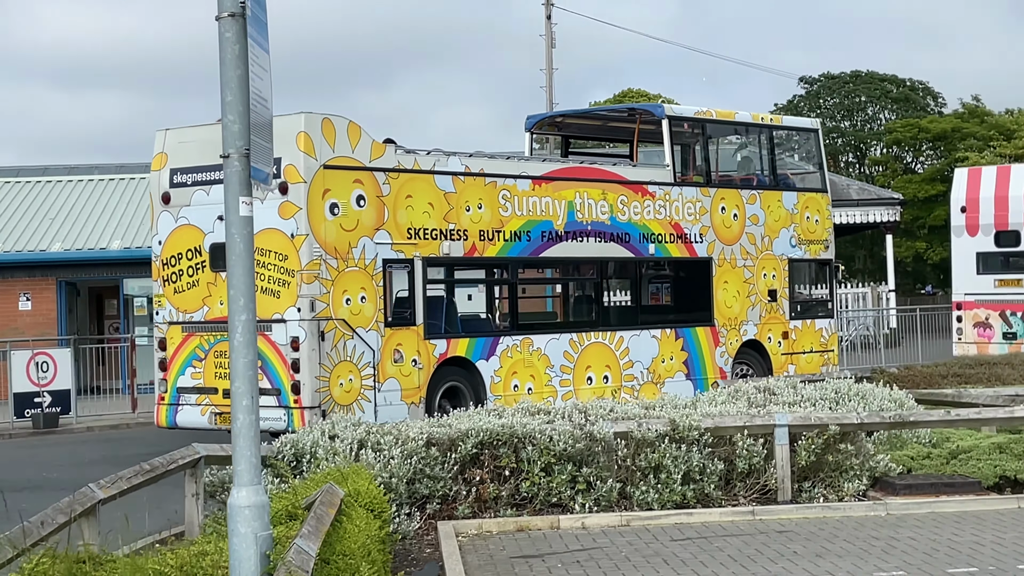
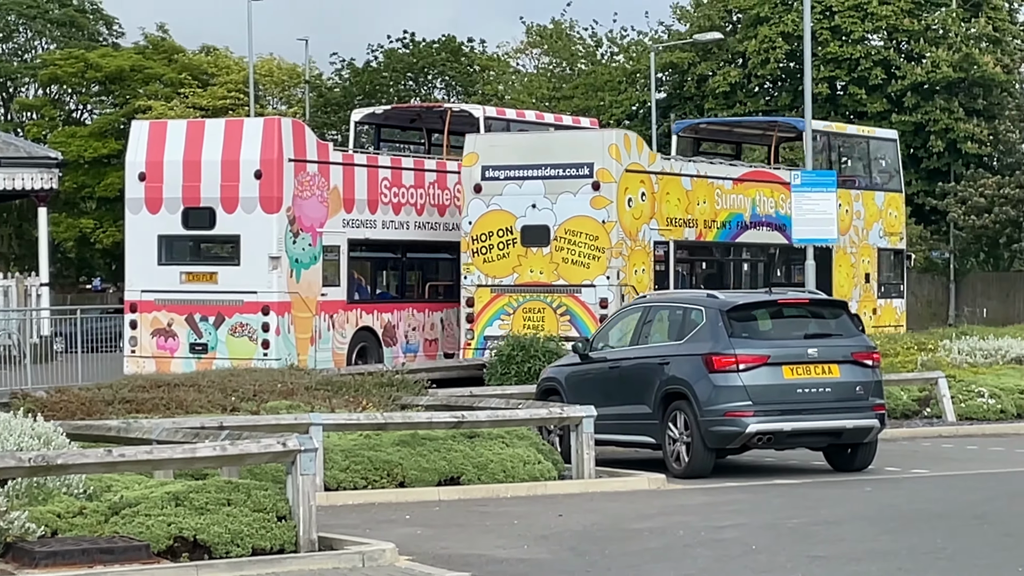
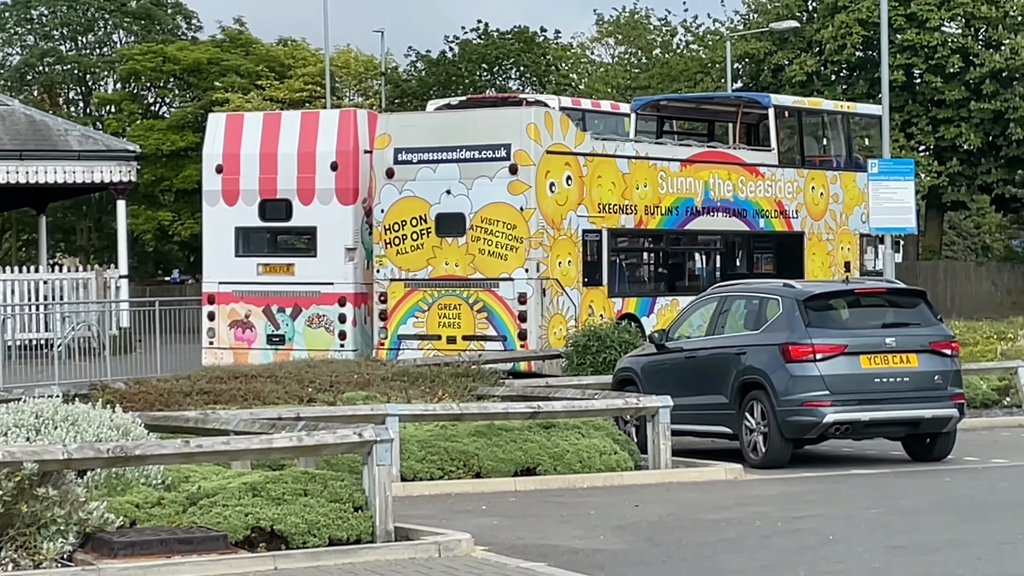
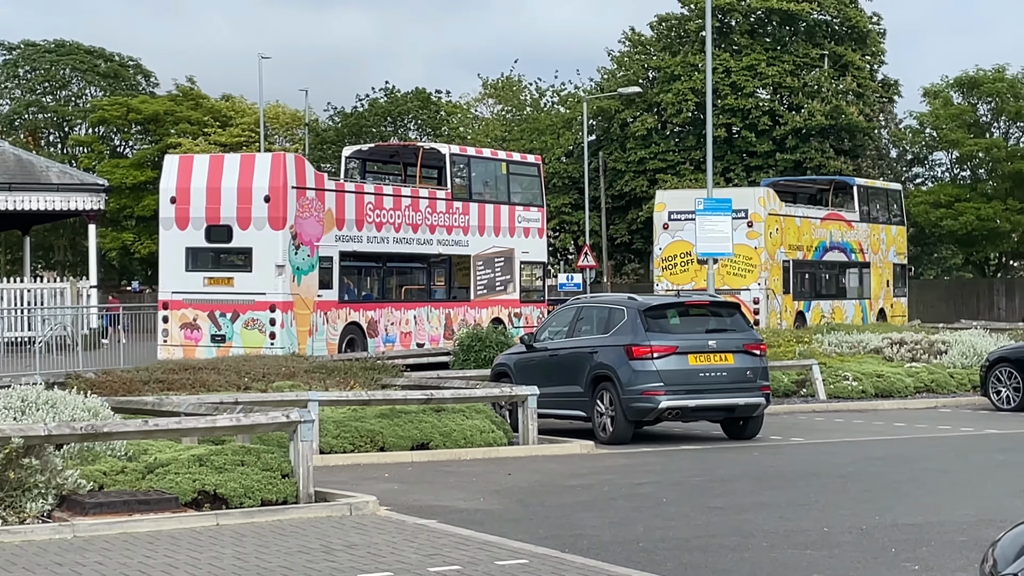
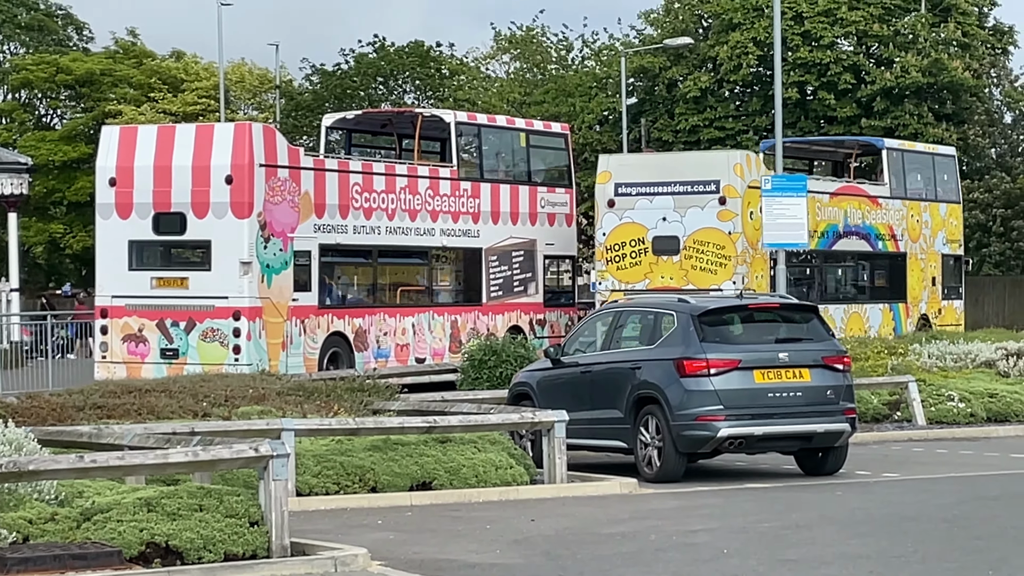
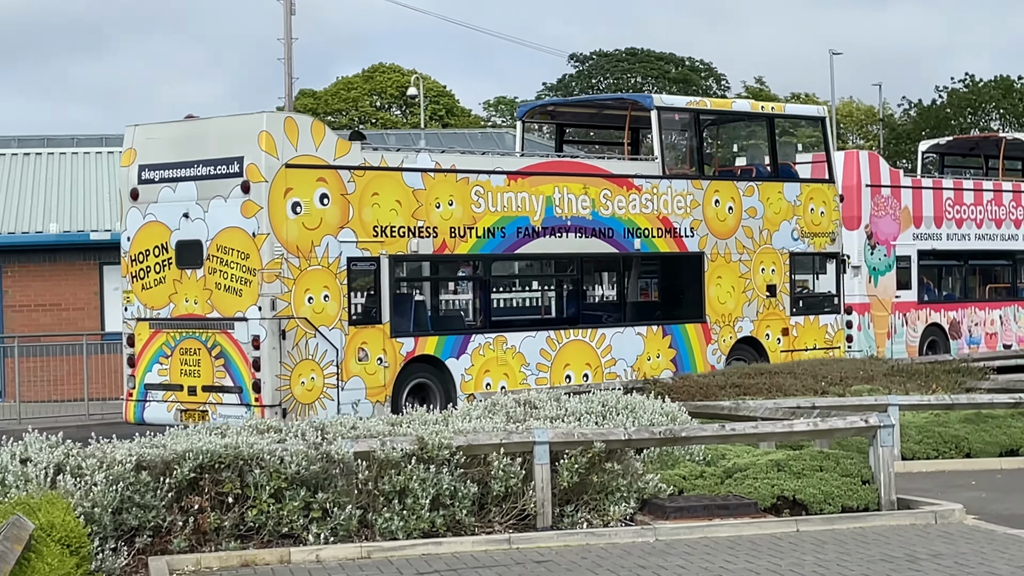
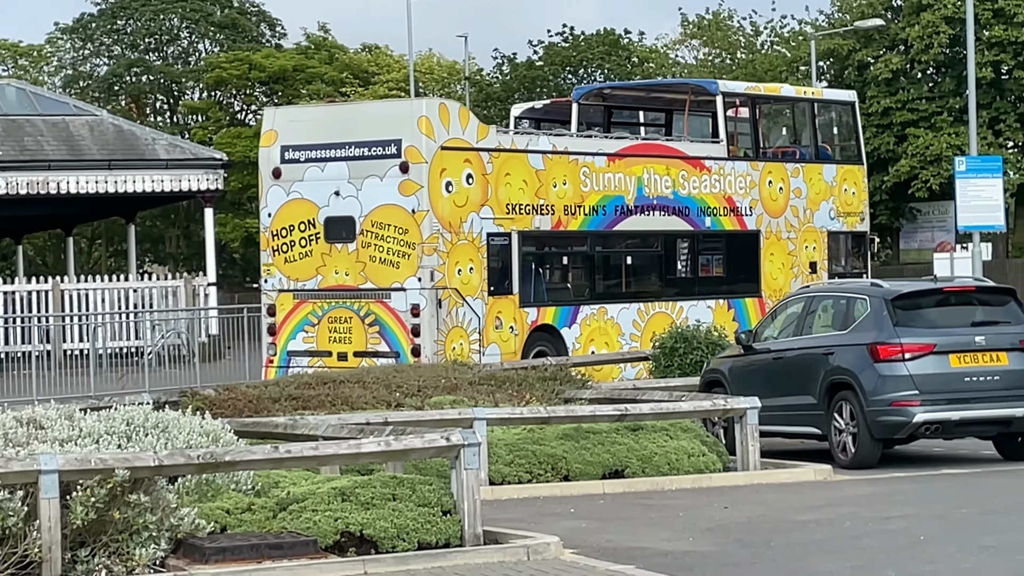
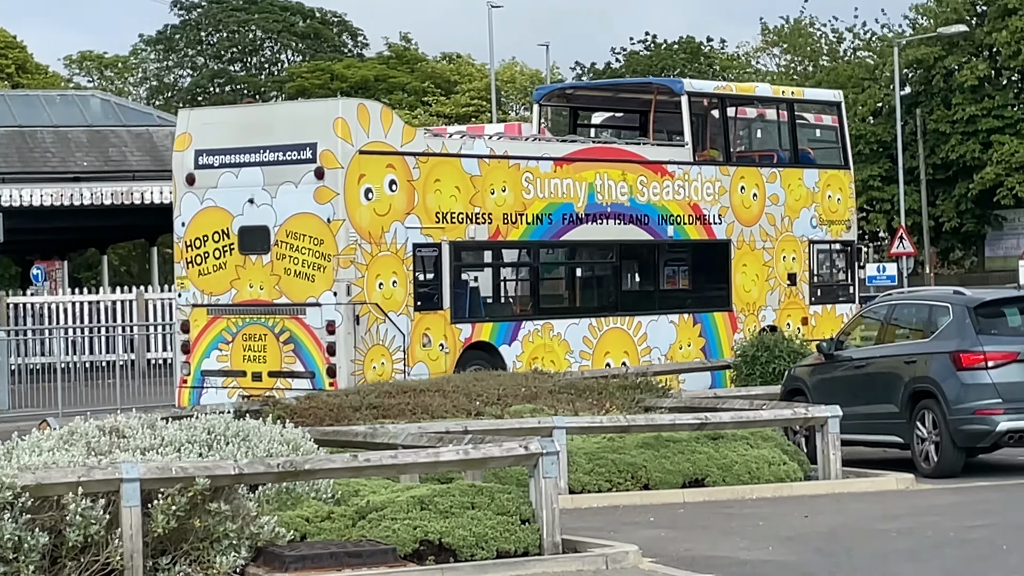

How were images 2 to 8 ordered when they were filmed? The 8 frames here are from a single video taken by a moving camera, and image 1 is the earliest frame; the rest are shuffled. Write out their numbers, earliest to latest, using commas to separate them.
6, 8, 7, 3, 2, 5, 4
